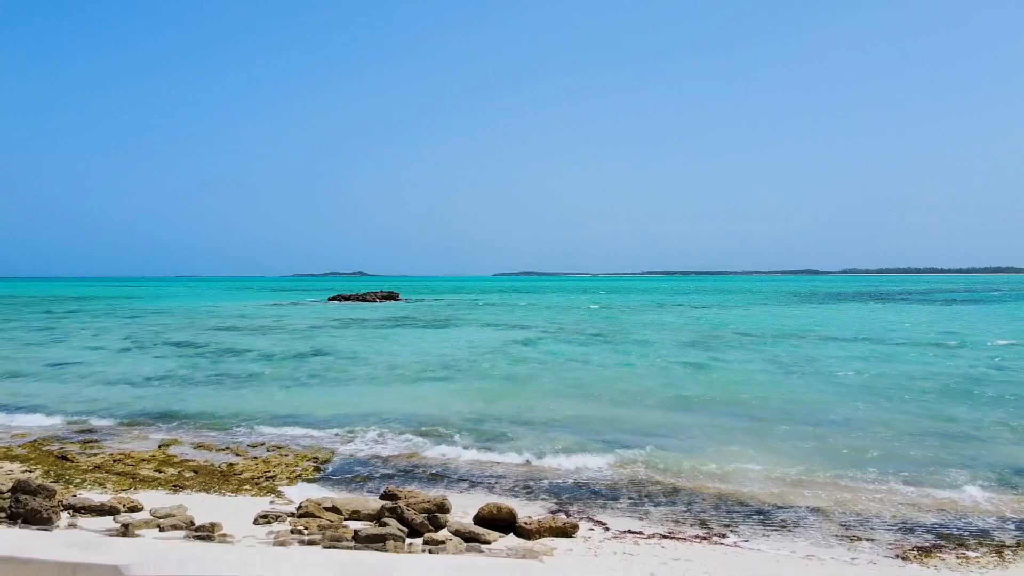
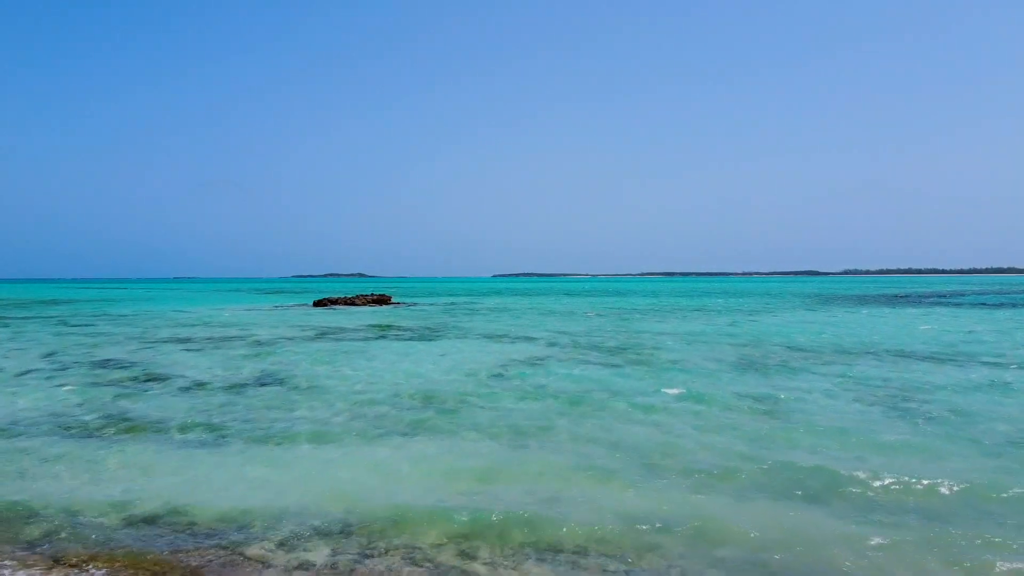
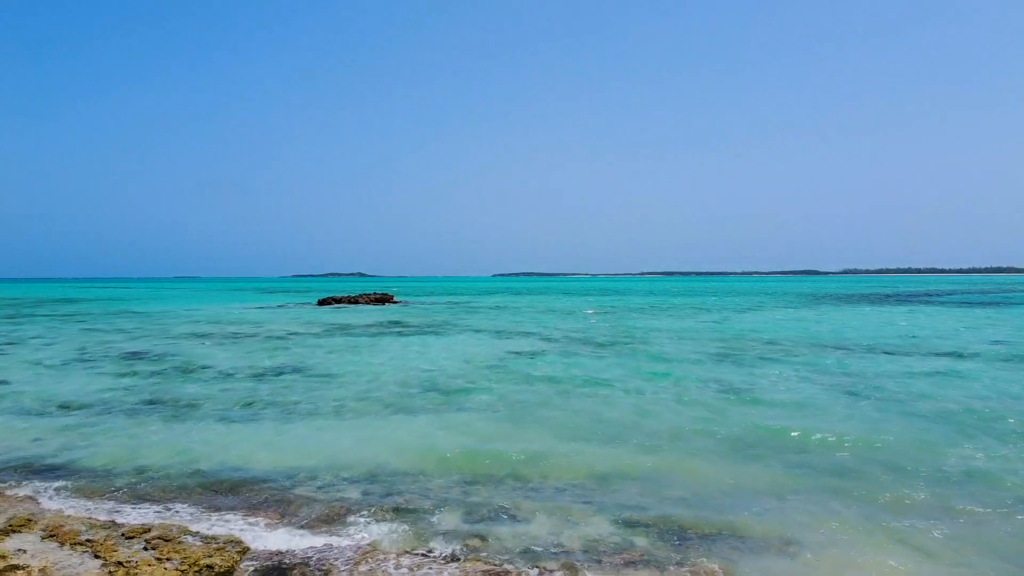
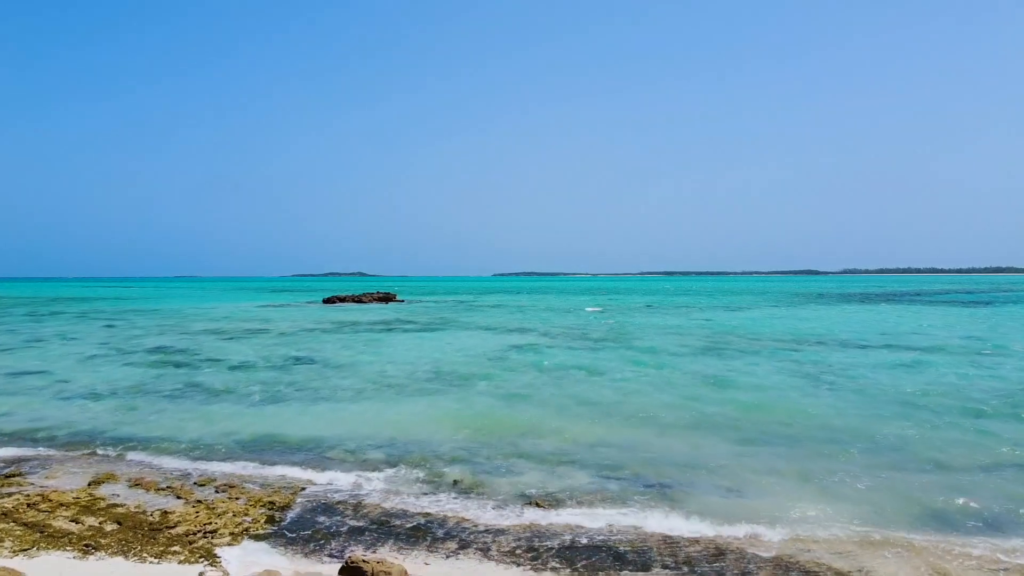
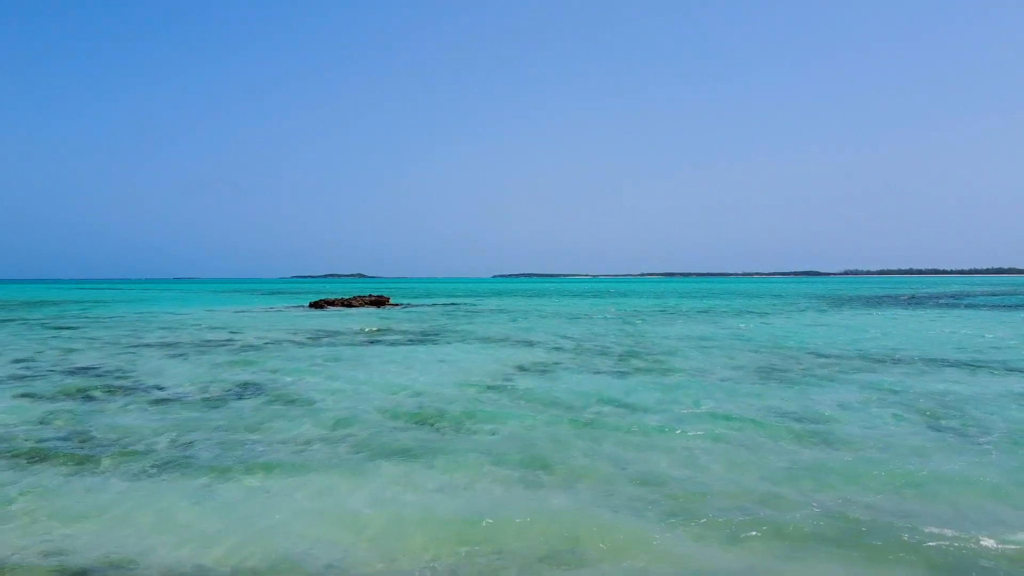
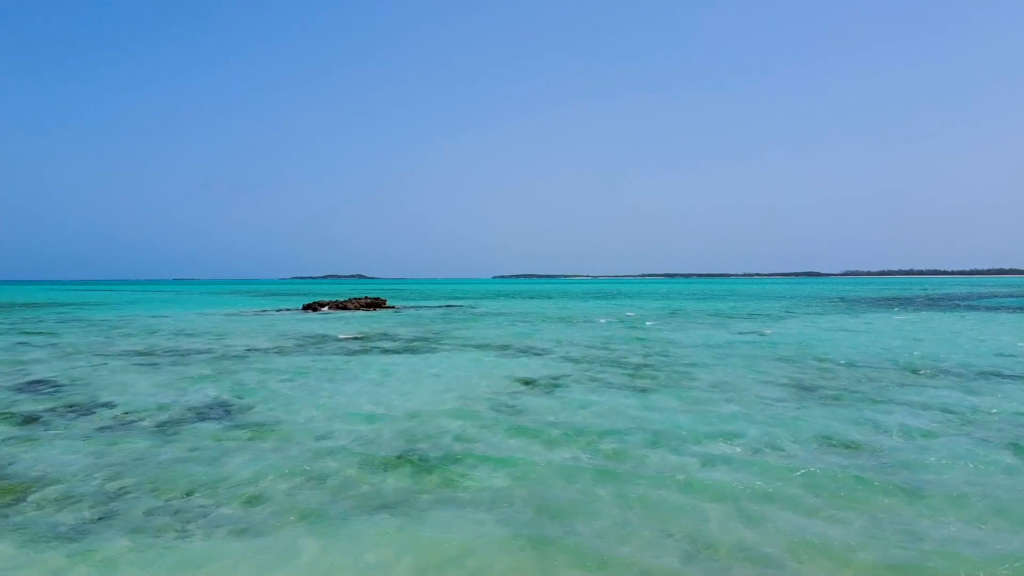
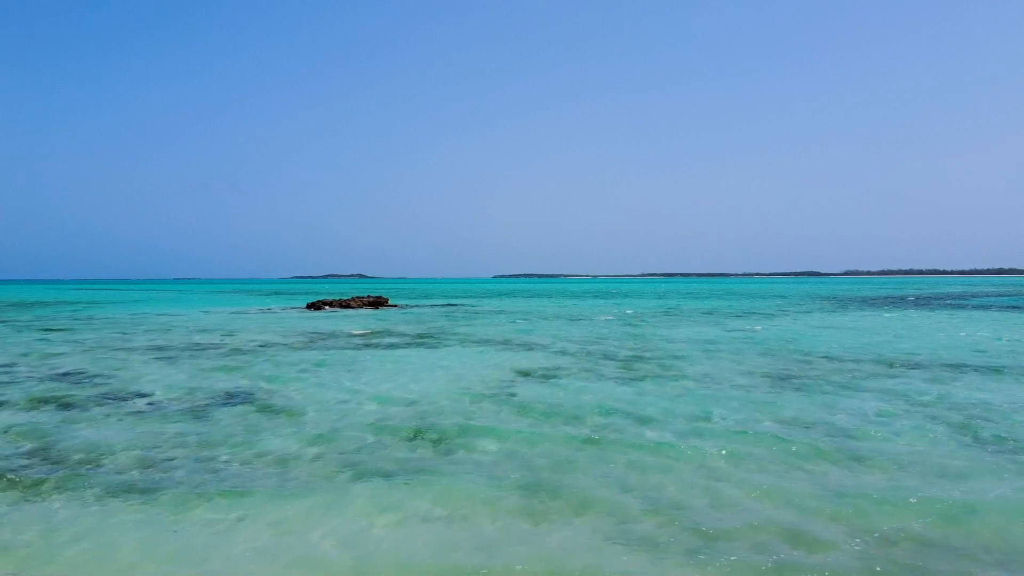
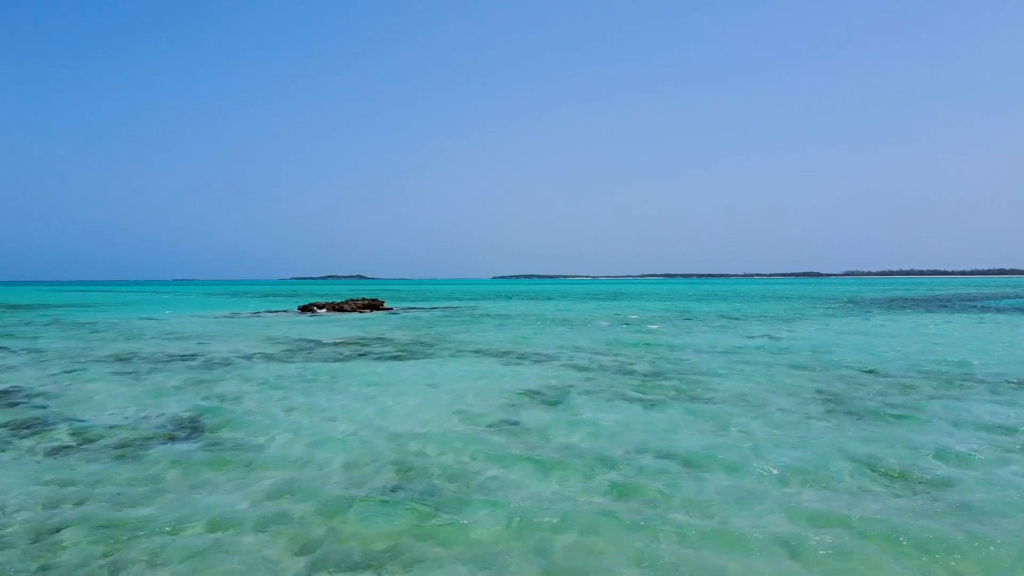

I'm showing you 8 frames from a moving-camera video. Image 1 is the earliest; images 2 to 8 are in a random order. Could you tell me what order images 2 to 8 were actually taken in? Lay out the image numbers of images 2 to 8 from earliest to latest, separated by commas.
4, 3, 2, 5, 7, 6, 8
